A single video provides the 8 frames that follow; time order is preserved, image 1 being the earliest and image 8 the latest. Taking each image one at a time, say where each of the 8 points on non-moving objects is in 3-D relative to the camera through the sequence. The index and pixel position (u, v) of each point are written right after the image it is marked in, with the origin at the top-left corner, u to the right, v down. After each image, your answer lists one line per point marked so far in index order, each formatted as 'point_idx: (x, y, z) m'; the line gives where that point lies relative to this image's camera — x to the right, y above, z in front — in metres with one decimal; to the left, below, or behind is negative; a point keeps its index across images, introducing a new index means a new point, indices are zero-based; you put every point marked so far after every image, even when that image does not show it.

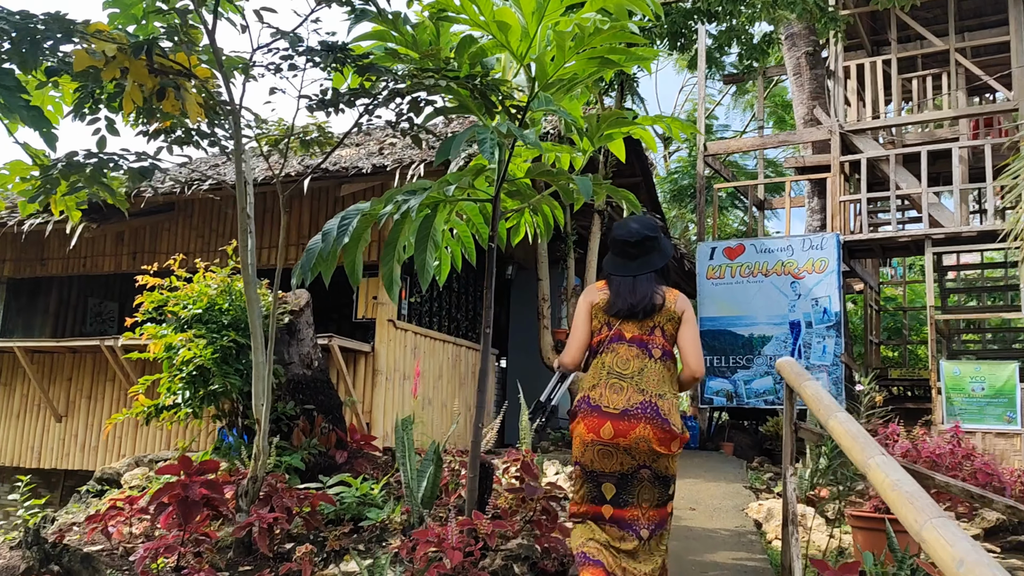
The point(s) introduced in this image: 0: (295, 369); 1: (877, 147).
0: (-1.3, -0.5, +5.4) m
1: (+4.0, +1.5, +9.7) m
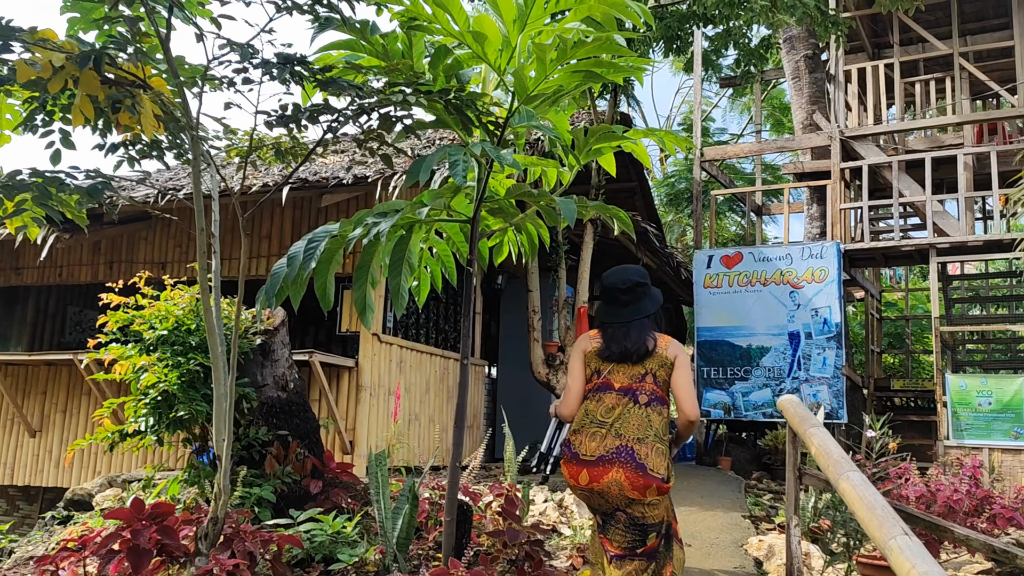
0: (-1.4, -0.6, +5.1) m
1: (+3.9, +1.4, +9.4) m
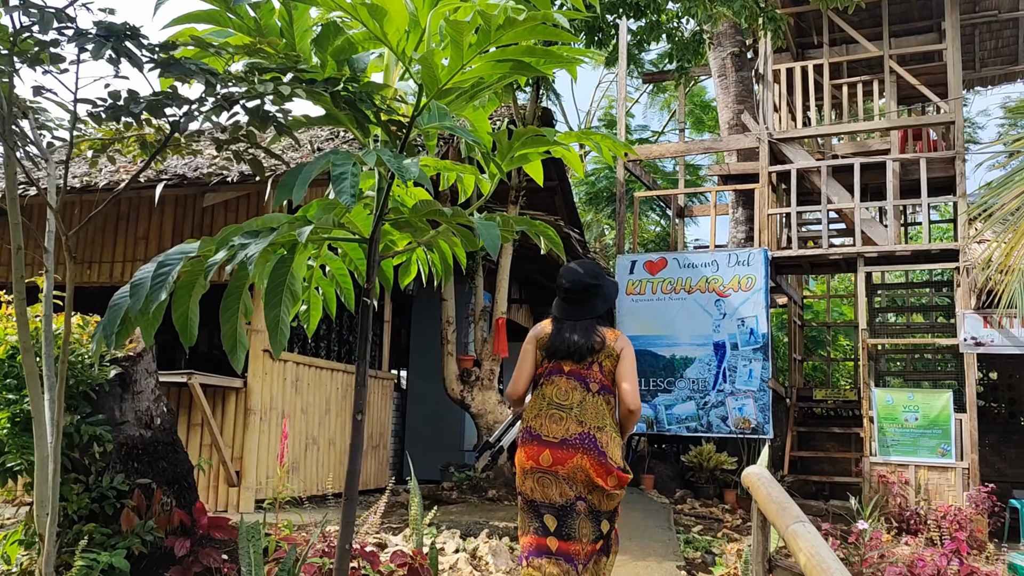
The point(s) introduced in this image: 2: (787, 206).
0: (-1.9, -0.7, +4.3) m
1: (+3.0, +1.3, +9.1) m
2: (+2.8, +0.8, +9.1) m
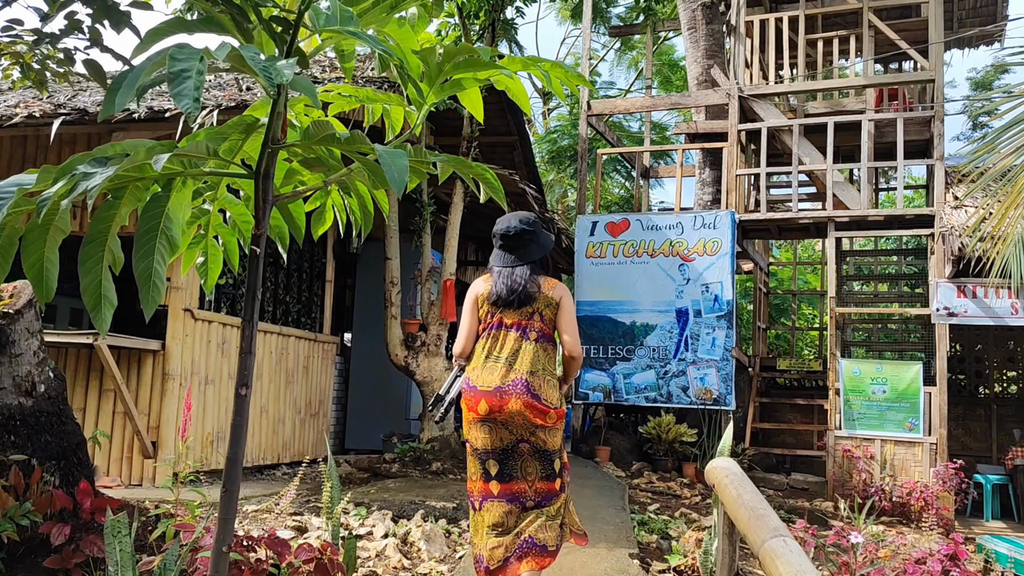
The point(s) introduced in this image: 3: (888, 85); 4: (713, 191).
0: (-2.2, -0.5, +3.7) m
1: (+2.6, +1.7, +8.6) m
2: (+2.4, +1.2, +8.7) m
3: (+3.5, +1.9, +8.2) m
4: (+2.2, +1.1, +9.7) m
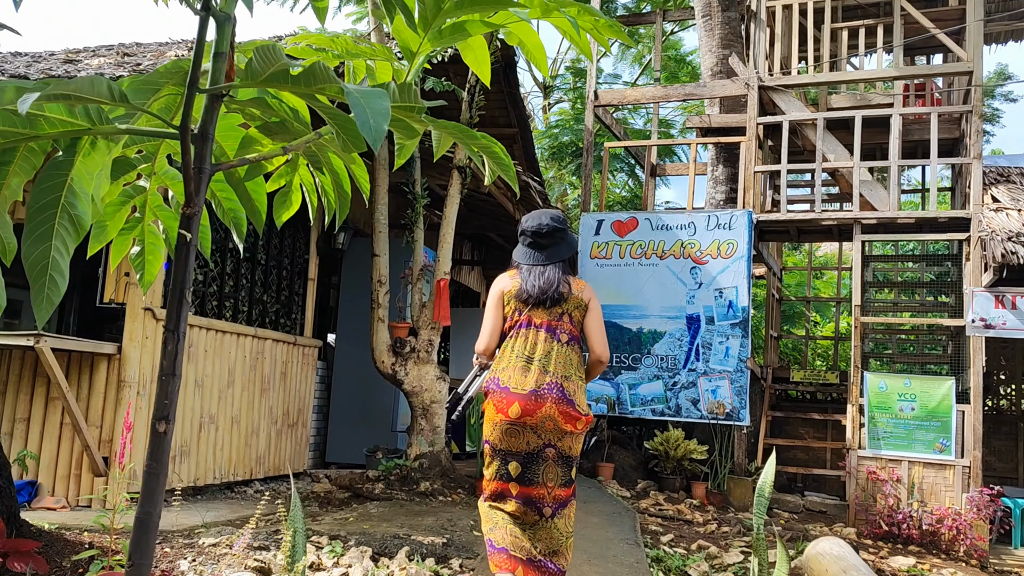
0: (-2.1, -0.5, +3.1) m
1: (+2.6, +1.6, +8.0) m
2: (+2.4, +1.1, +8.1) m
3: (+3.5, +1.8, +7.6) m
4: (+2.2, +1.0, +9.1) m
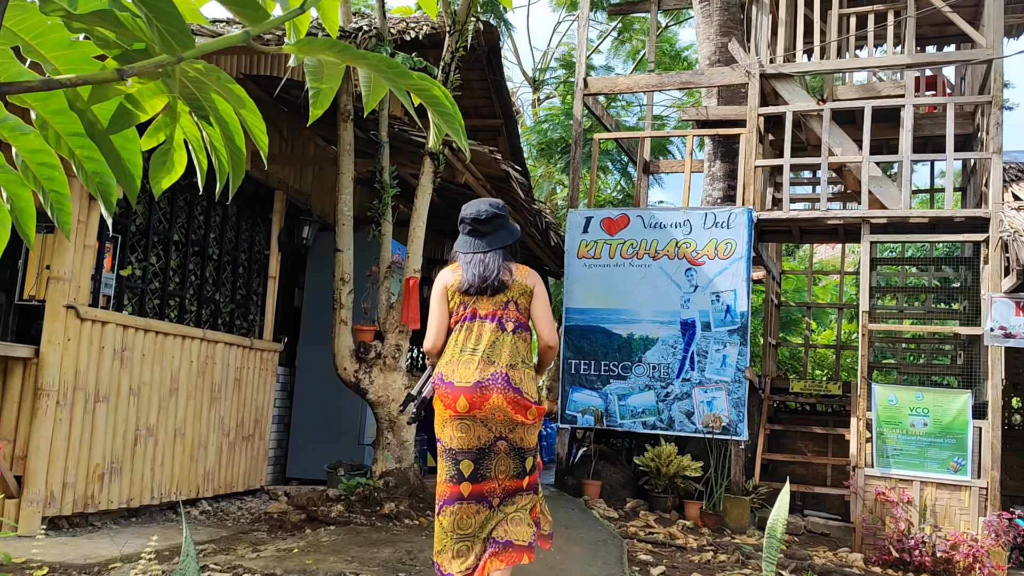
0: (-2.3, -0.4, +2.5) m
1: (+2.5, +1.6, +7.4) m
2: (+2.3, +1.1, +7.5) m
3: (+3.4, +1.8, +7.0) m
4: (+2.0, +1.0, +8.5) m
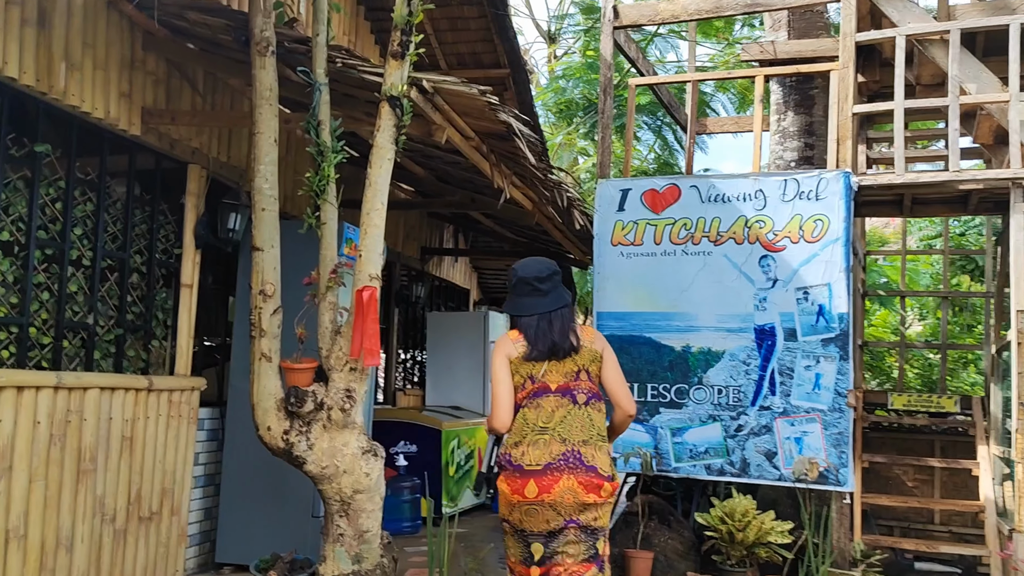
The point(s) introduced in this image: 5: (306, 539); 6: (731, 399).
0: (-2.3, -0.6, +0.6) m
1: (+2.5, +1.6, +5.4) m
2: (+2.3, +1.2, +5.5) m
3: (+3.4, +1.8, +5.0) m
4: (+2.1, +1.0, +6.5) m
5: (-1.1, -1.3, +4.7) m
6: (+1.3, -0.7, +5.4) m
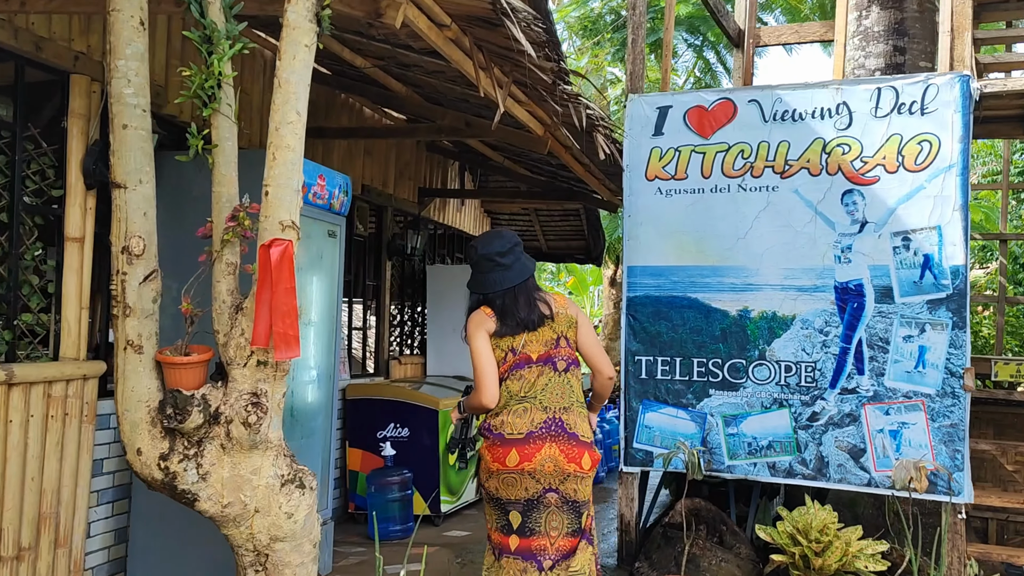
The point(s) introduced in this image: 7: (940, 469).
0: (-2.4, -0.7, -0.5) m
1: (+2.5, +1.9, +3.9) m
2: (+2.3, +1.4, +4.1) m
3: (+3.4, +2.1, +3.5) m
4: (+2.2, +1.4, +5.1) m
5: (-1.1, -1.1, +3.6) m
6: (+1.4, -0.4, +4.1) m
7: (+1.9, -0.8, +3.9) m
